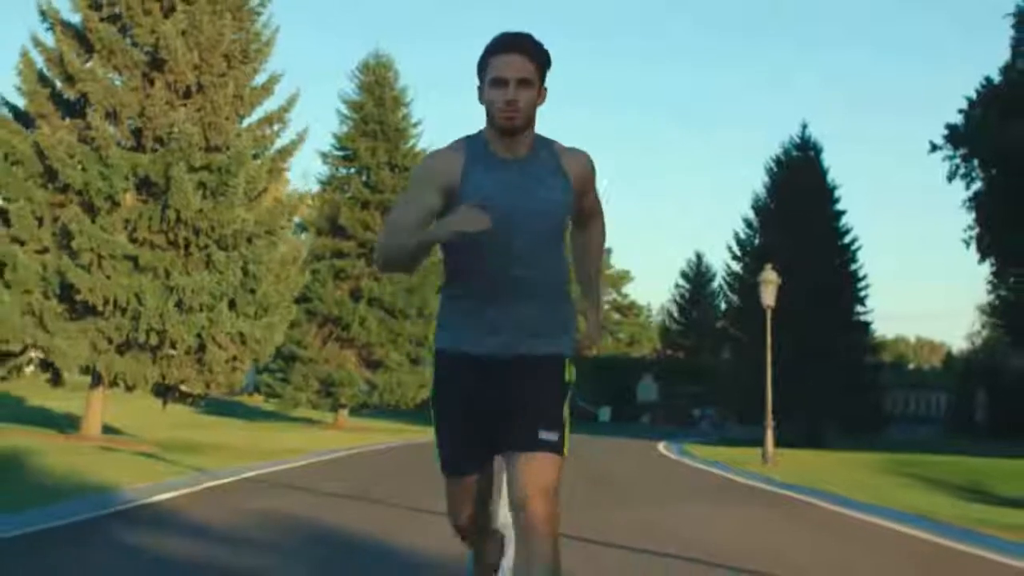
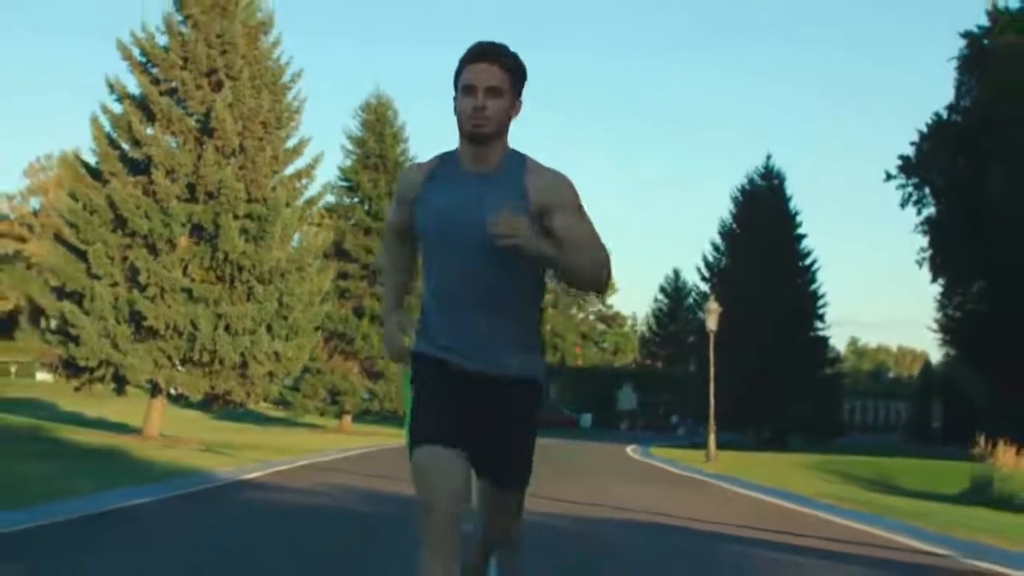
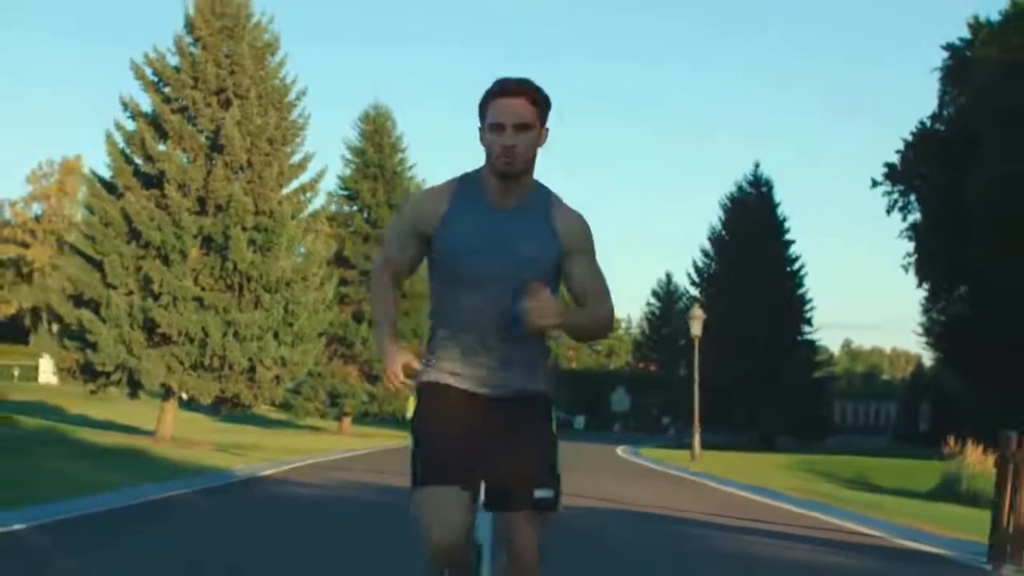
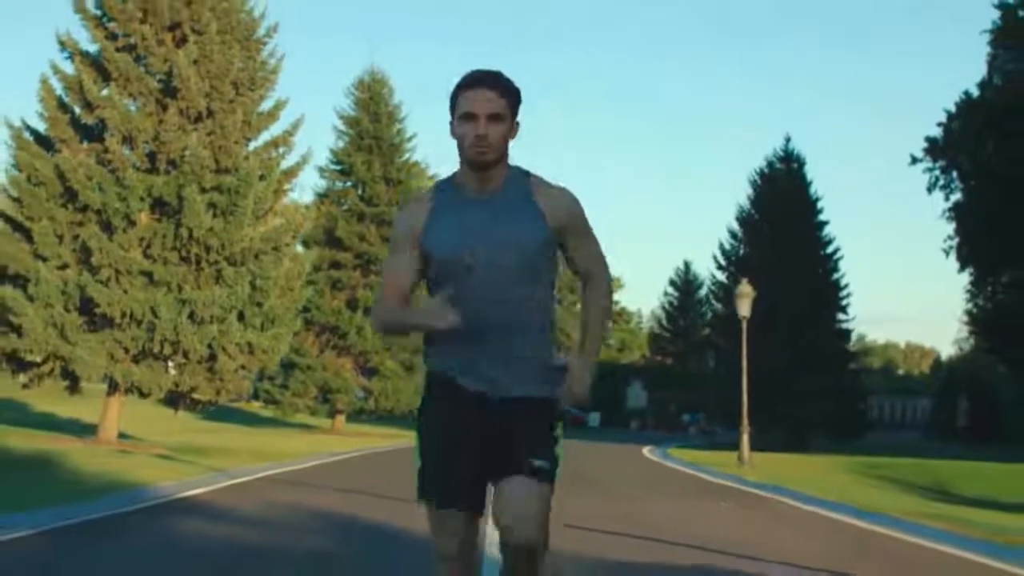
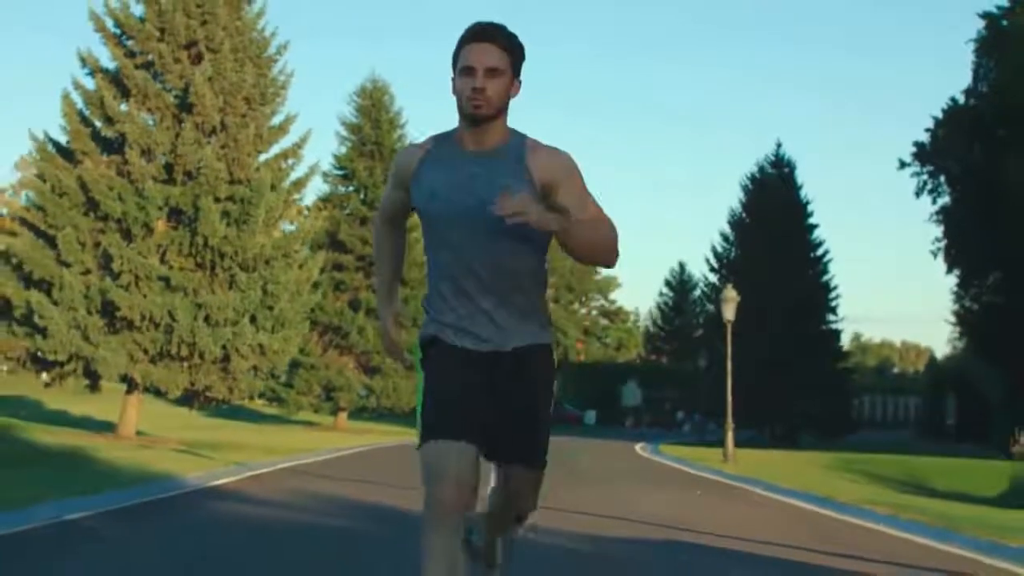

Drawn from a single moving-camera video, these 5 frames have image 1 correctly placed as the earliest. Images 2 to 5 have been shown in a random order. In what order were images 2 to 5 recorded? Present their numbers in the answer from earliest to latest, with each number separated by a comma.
4, 5, 2, 3
